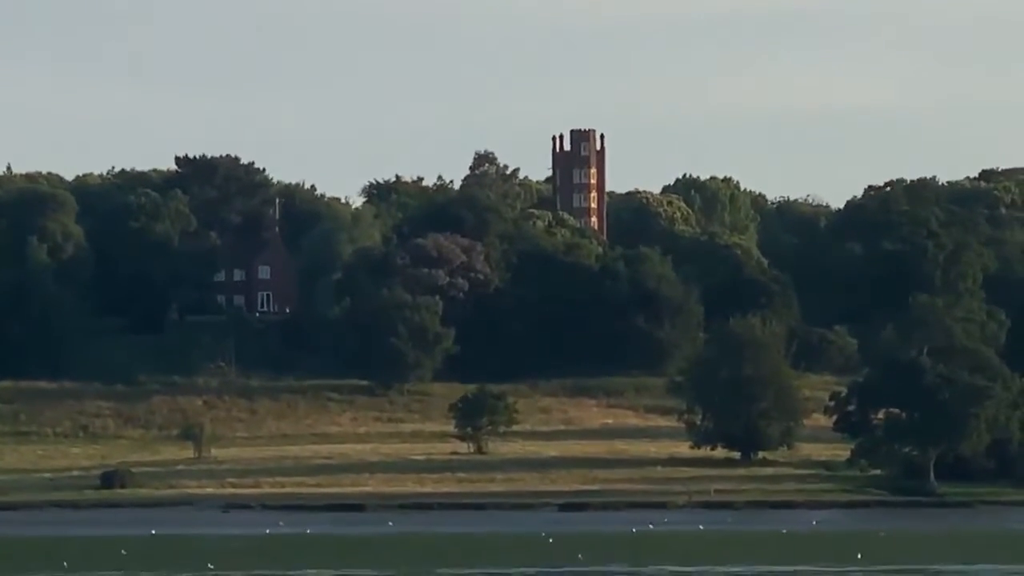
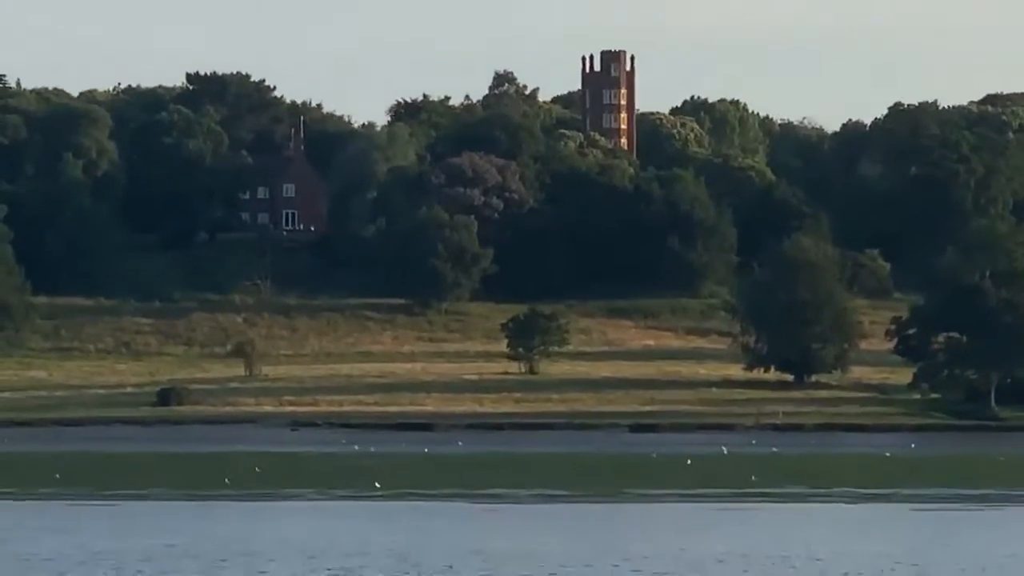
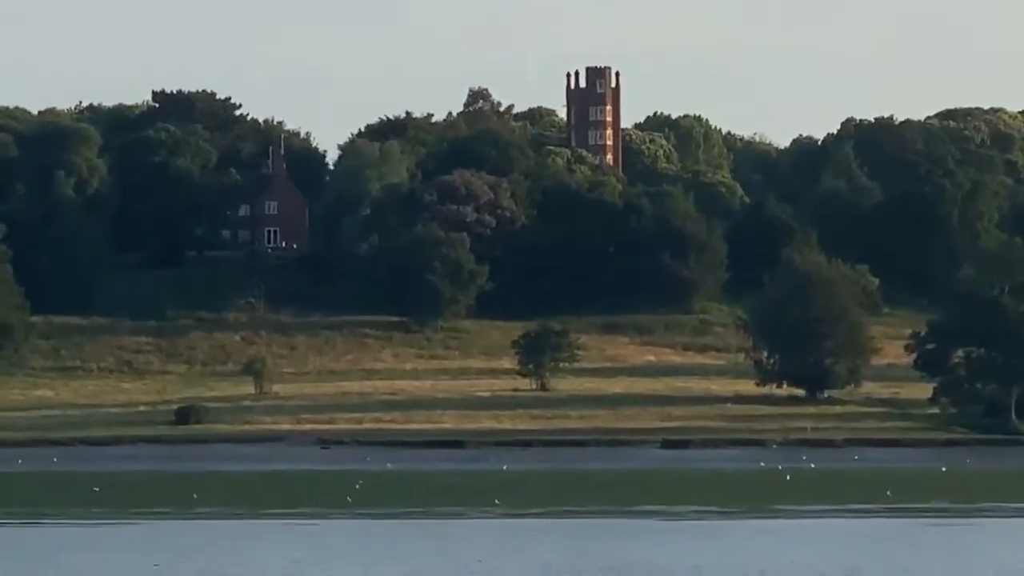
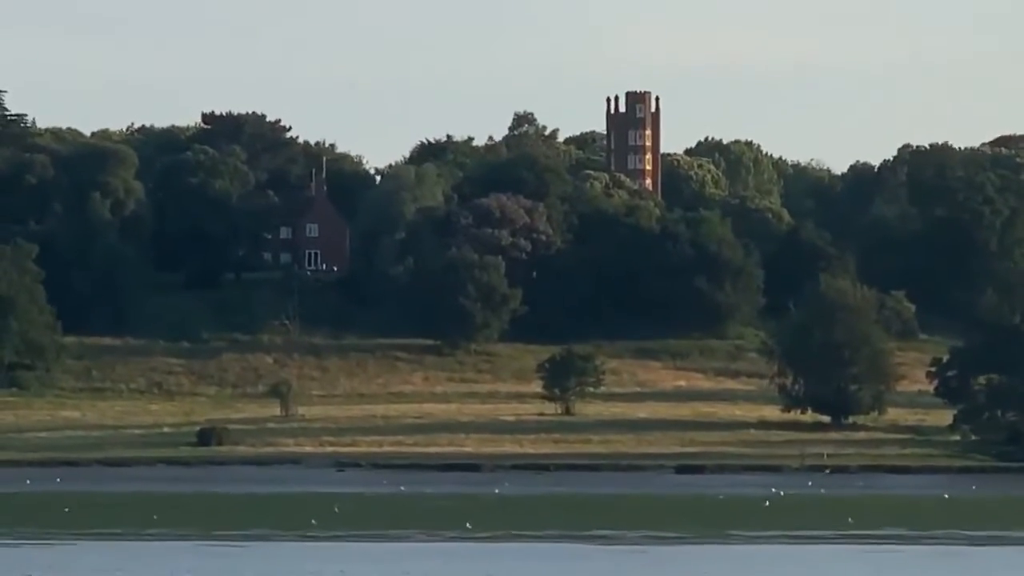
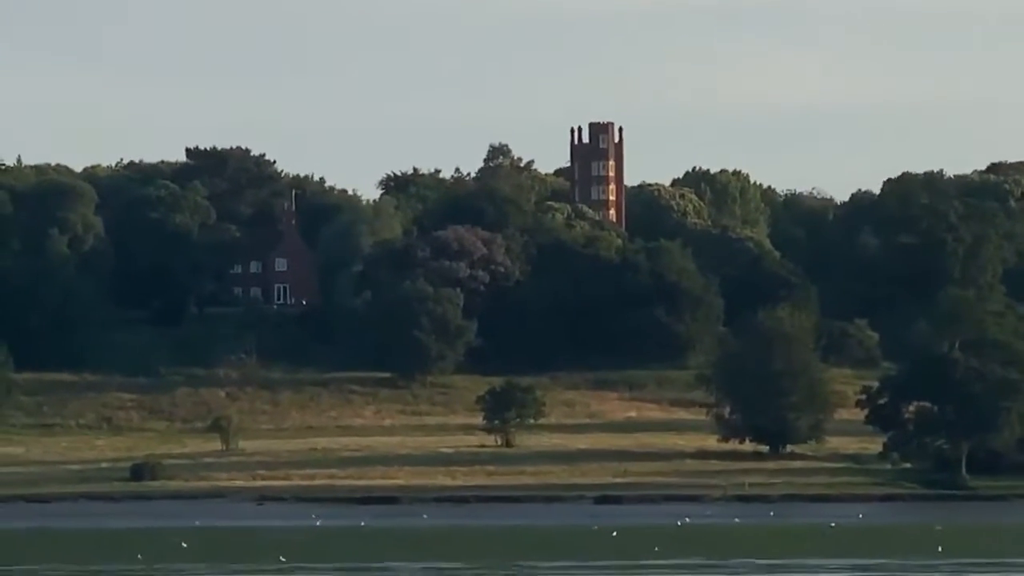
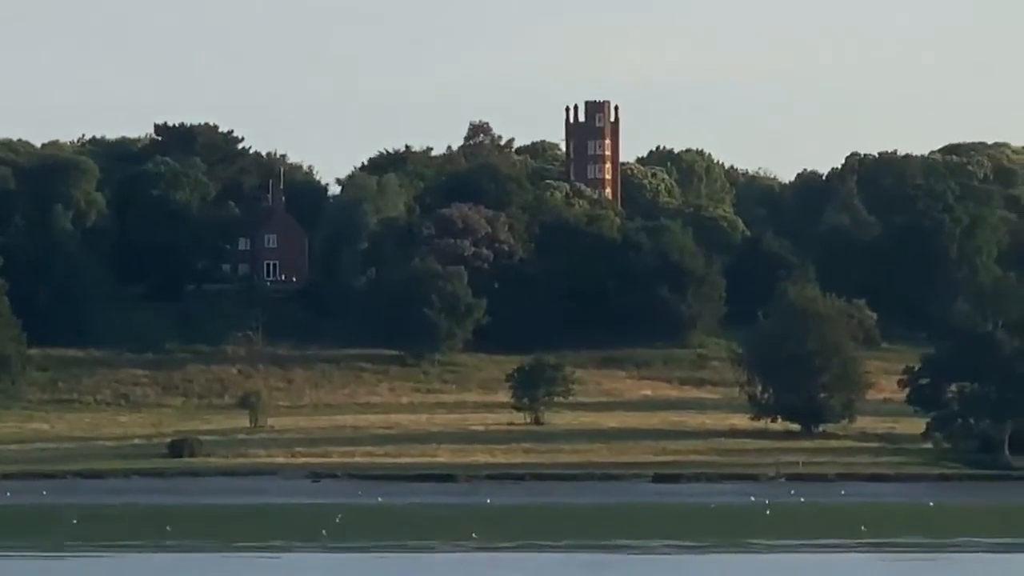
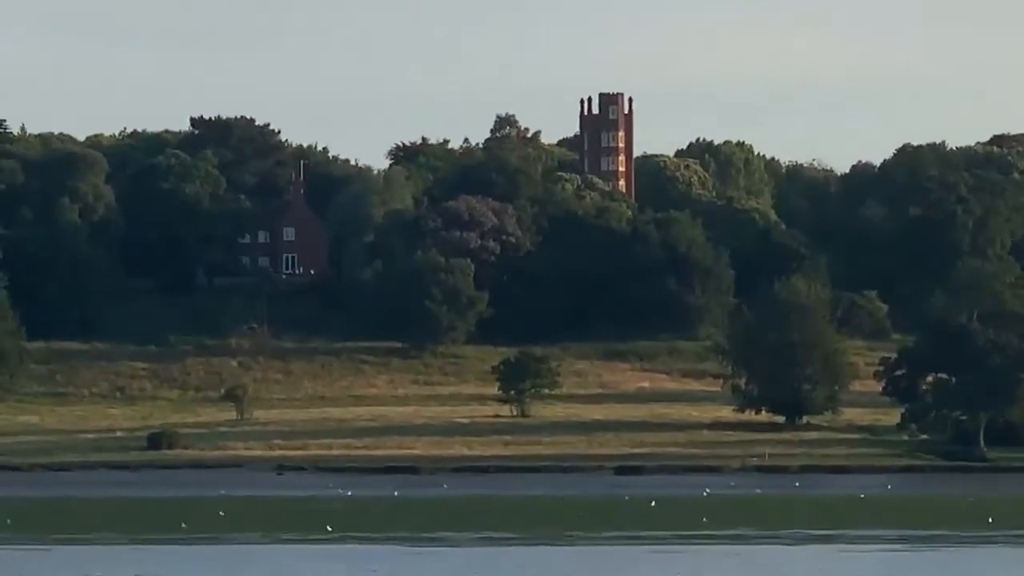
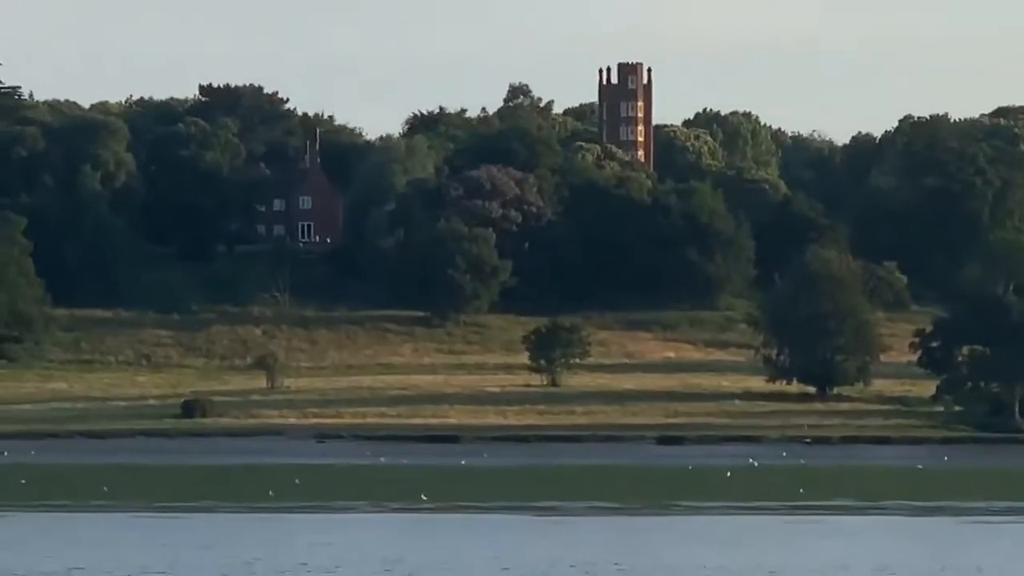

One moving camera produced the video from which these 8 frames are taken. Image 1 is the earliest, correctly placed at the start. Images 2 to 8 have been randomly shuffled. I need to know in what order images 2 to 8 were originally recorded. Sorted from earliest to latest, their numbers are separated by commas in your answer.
5, 7, 2, 8, 4, 6, 3
